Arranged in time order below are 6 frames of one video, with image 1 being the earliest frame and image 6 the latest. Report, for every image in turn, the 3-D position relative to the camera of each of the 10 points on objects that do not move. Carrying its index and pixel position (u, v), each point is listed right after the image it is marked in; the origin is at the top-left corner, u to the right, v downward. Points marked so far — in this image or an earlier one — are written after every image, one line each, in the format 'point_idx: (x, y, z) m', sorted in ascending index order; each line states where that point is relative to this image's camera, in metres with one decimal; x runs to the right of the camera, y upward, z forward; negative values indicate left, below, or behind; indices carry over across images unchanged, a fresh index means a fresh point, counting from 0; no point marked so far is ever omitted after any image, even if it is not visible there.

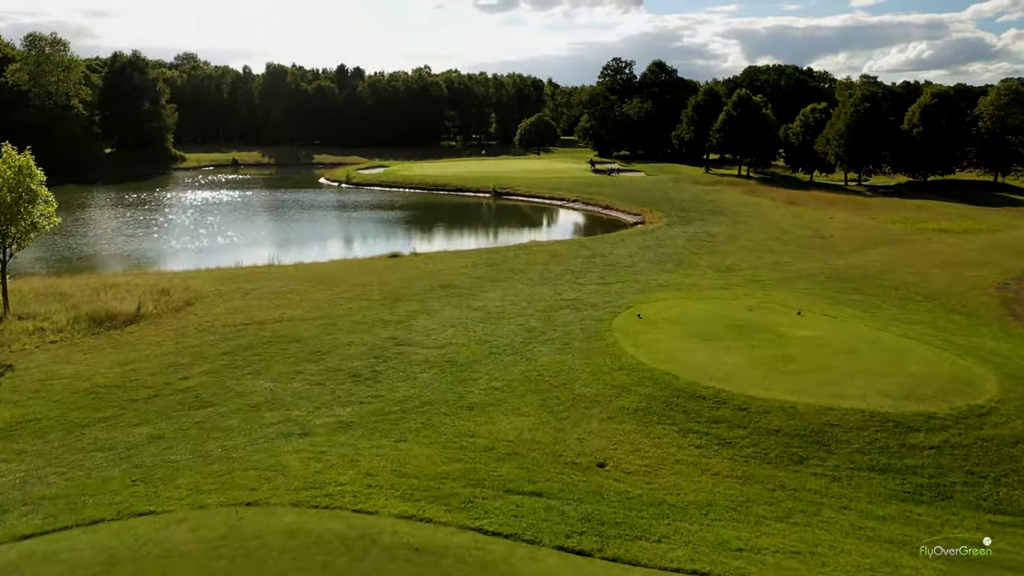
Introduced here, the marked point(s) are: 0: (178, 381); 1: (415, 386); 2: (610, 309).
0: (-6.4, -1.8, +14.1) m
1: (-1.8, -1.8, +13.6) m
2: (+2.6, -0.6, +19.6) m
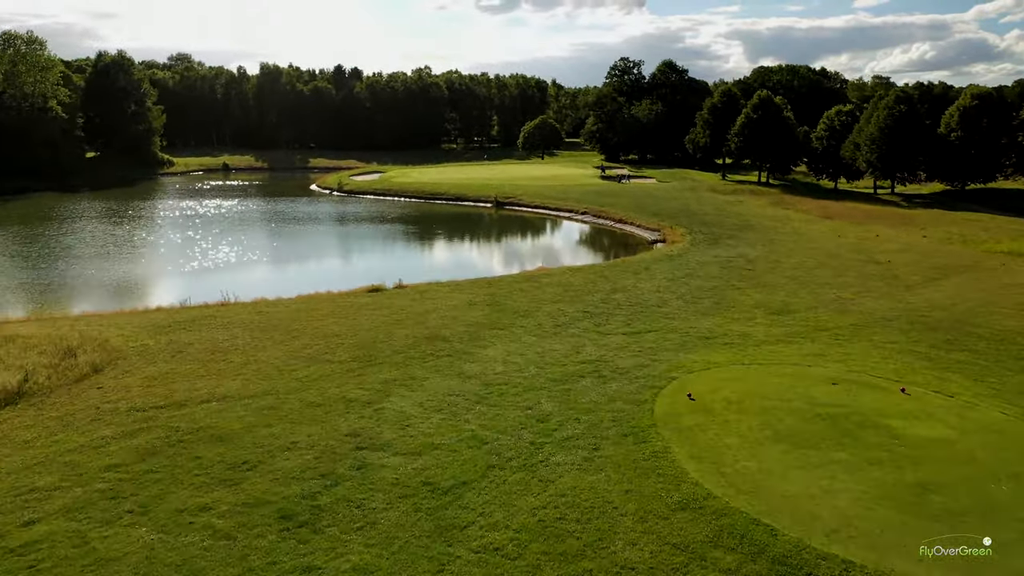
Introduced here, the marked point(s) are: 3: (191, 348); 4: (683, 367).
0: (-6.3, -3.1, +9.4) m
1: (-1.7, -3.1, +8.9) m
2: (+2.7, -1.9, +14.8) m
3: (-7.5, -1.4, +17.3) m
4: (+3.7, -1.7, +15.8) m
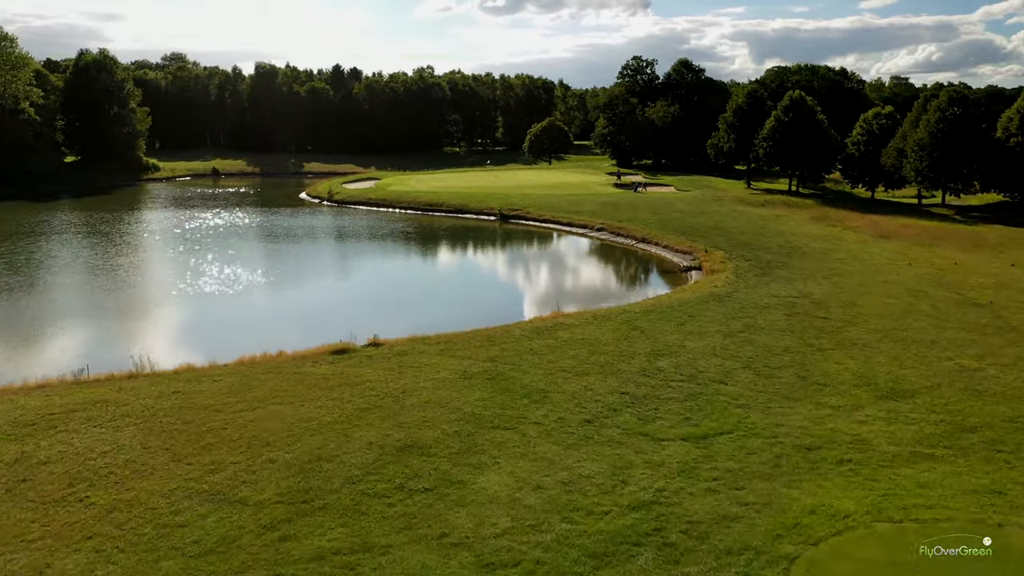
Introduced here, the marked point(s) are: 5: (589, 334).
0: (-6.2, -4.5, +3.6) m
1: (-1.6, -4.6, +3.2) m
2: (+2.9, -3.3, +9.1) m
3: (-7.4, -2.9, +11.6) m
4: (+3.8, -3.2, +10.0) m
5: (+2.1, -1.2, +19.4) m
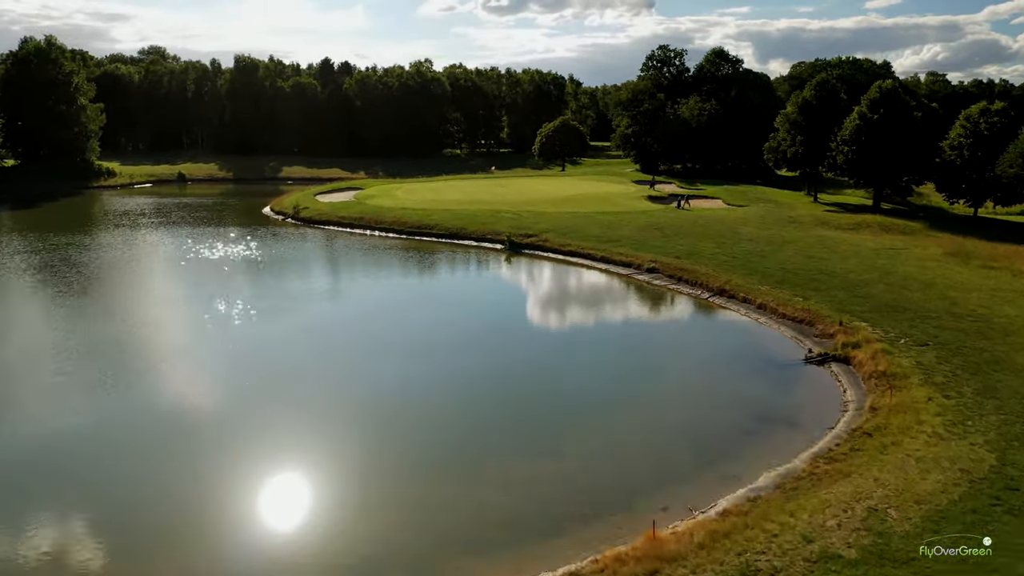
0: (-5.7, -7.2, -8.8) m
1: (-1.2, -7.3, -9.3) m
2: (+3.3, -6.0, -3.4) m
3: (-6.9, -5.5, -0.9) m
4: (+4.3, -5.8, -2.5) m
5: (+2.6, -3.9, +6.9) m
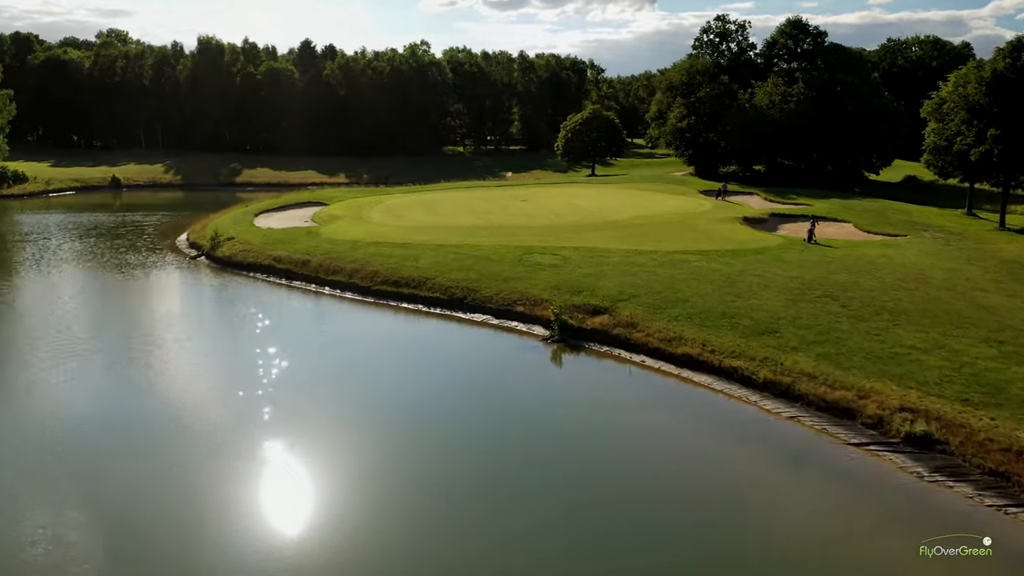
0: (-4.4, -10.8, -26.5) m
1: (+0.2, -10.9, -27.0) m
2: (+4.7, -9.6, -21.1) m
3: (-5.5, -9.2, -18.5) m
4: (+5.6, -9.5, -20.2) m
5: (+3.9, -7.4, -10.8) m
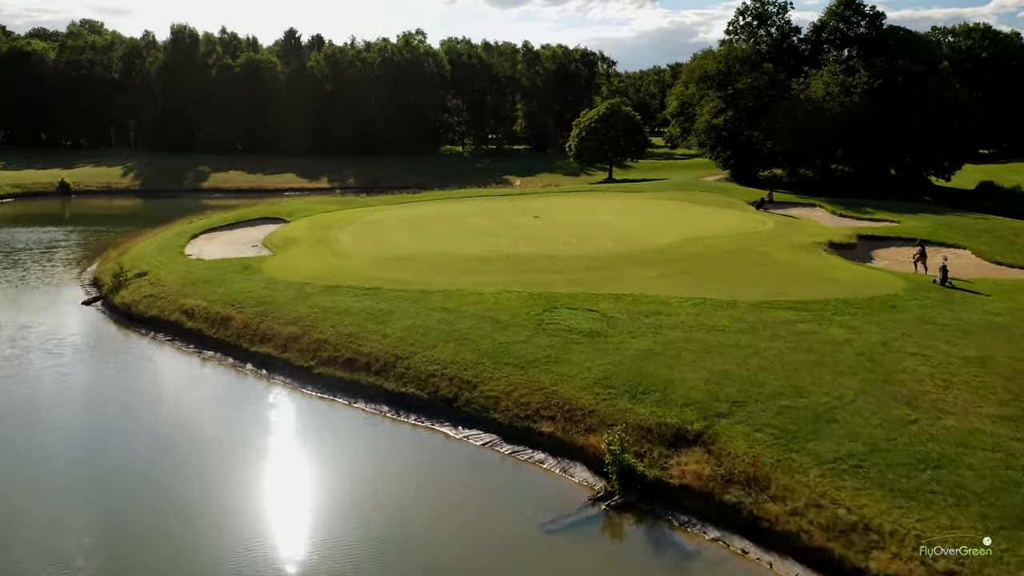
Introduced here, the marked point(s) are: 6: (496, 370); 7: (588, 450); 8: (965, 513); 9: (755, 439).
0: (-4.1, -12.8, -35.5) m
1: (+0.5, -12.9, -36.0) m
2: (+5.0, -11.6, -30.2) m
3: (-5.2, -11.1, -27.5) m
4: (+6.0, -11.4, -29.2) m
5: (+4.3, -9.4, -19.8) m
6: (-0.3, -1.6, +16.1) m
7: (+1.3, -2.6, +13.4) m
8: (+6.0, -3.0, +10.6) m
9: (+4.0, -2.4, +12.6) m
